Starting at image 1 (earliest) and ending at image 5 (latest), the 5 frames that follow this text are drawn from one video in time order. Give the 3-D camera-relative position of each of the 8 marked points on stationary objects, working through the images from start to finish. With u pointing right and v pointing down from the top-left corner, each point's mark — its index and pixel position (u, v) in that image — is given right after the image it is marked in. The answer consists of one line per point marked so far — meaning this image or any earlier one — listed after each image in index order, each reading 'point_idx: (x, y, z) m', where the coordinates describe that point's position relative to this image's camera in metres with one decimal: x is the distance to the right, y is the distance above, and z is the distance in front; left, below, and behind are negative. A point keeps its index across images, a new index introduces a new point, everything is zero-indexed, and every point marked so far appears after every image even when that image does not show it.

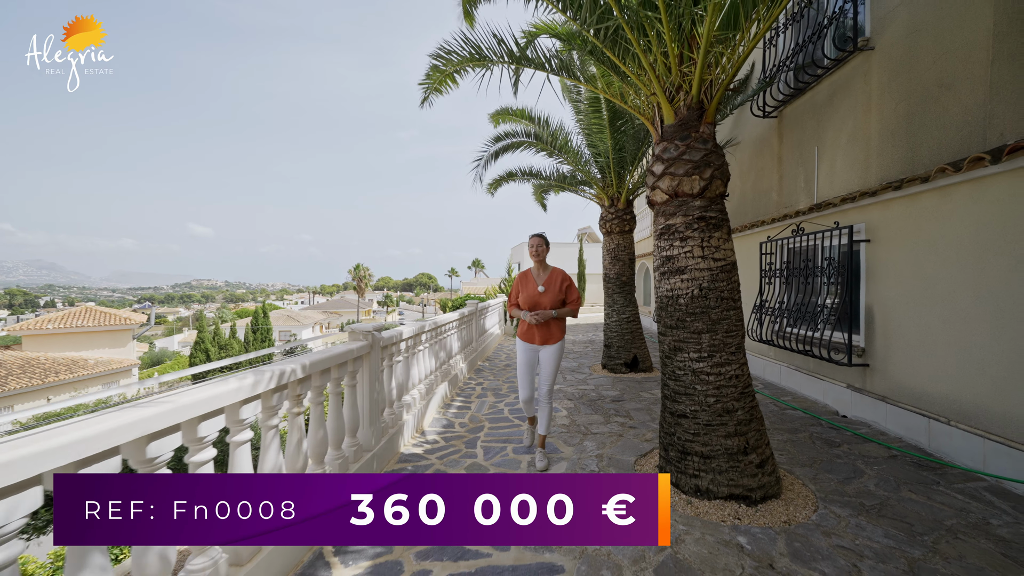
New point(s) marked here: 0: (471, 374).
0: (-0.7, -1.6, +7.4) m
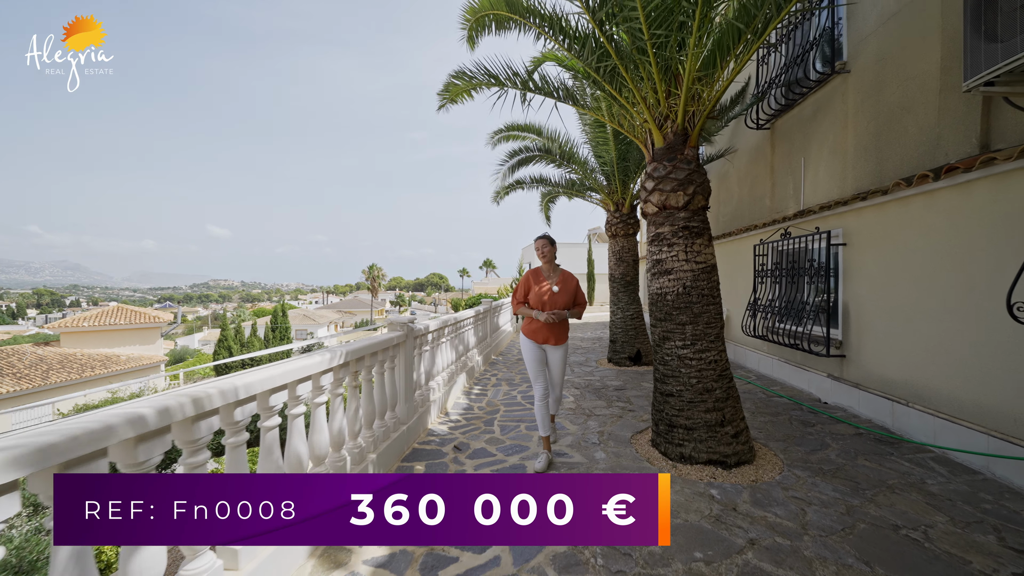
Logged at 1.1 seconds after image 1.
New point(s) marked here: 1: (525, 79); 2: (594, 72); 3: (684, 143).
0: (-0.5, -1.6, +8.0) m
1: (+0.1, +2.4, +4.6) m
2: (+0.8, +2.1, +3.9) m
3: (+1.6, +1.4, +3.7) m
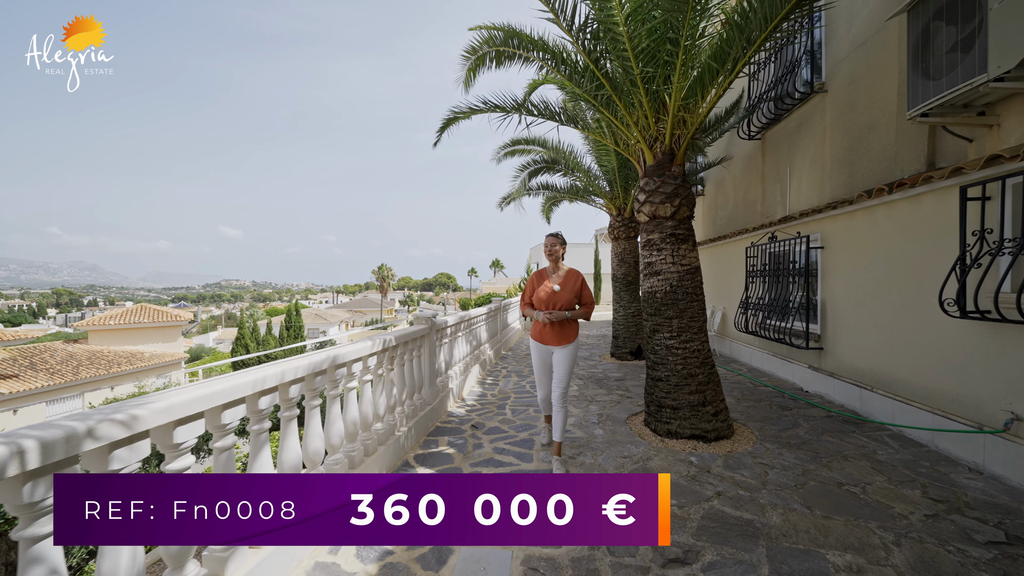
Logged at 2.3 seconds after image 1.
0: (-0.3, -1.6, +8.7) m
1: (+0.2, +2.4, +5.2) m
2: (+0.9, +2.1, +4.4) m
3: (+1.7, +1.4, +4.3) m
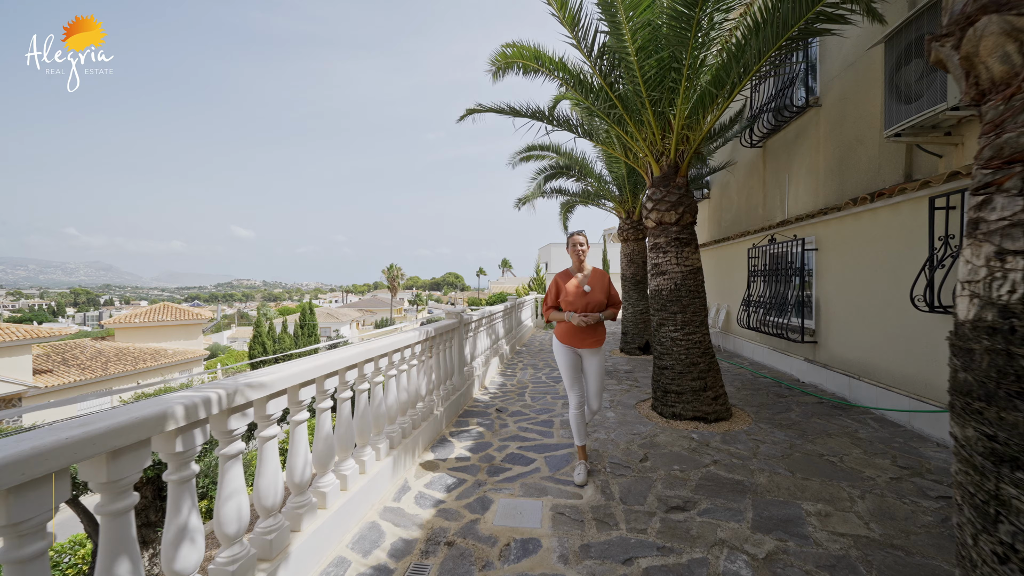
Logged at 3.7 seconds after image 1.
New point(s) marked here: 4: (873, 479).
0: (0.0, -1.5, +9.2) m
1: (+0.5, +2.4, +5.7) m
2: (+1.2, +2.1, +5.0) m
3: (+2.0, +1.4, +4.8) m
4: (+2.9, -1.5, +3.2) m
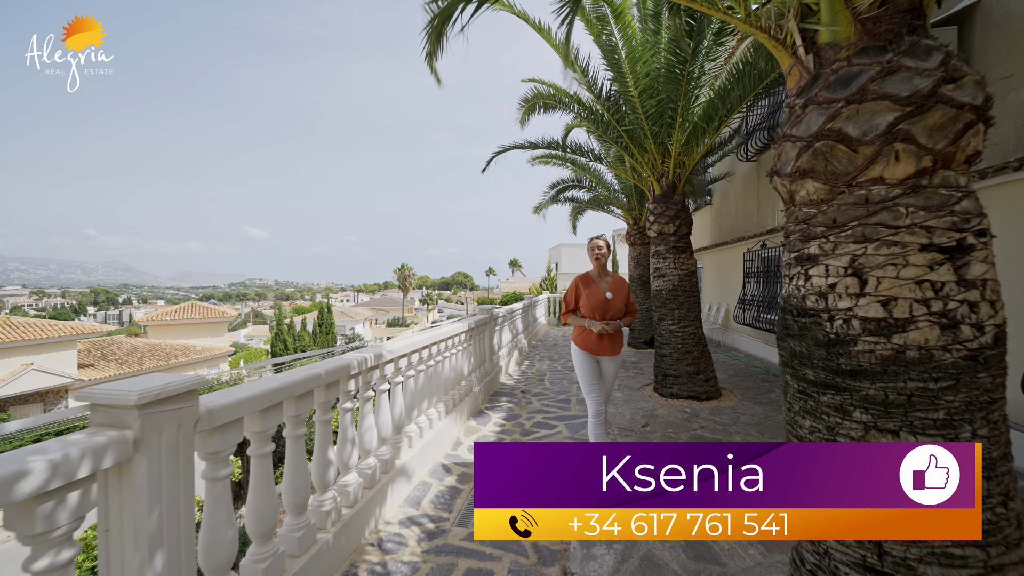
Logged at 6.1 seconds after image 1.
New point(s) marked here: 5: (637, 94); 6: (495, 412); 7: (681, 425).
0: (+0.5, -1.5, +10.1) m
1: (+0.9, +2.4, +6.6) m
2: (+1.5, +2.1, +5.9) m
3: (+2.3, +1.4, +5.7) m
4: (+3.2, -1.5, +4.1) m
5: (+1.6, +2.4, +5.0) m
6: (-0.2, -1.6, +5.3) m
7: (+1.9, -1.6, +4.6) m
